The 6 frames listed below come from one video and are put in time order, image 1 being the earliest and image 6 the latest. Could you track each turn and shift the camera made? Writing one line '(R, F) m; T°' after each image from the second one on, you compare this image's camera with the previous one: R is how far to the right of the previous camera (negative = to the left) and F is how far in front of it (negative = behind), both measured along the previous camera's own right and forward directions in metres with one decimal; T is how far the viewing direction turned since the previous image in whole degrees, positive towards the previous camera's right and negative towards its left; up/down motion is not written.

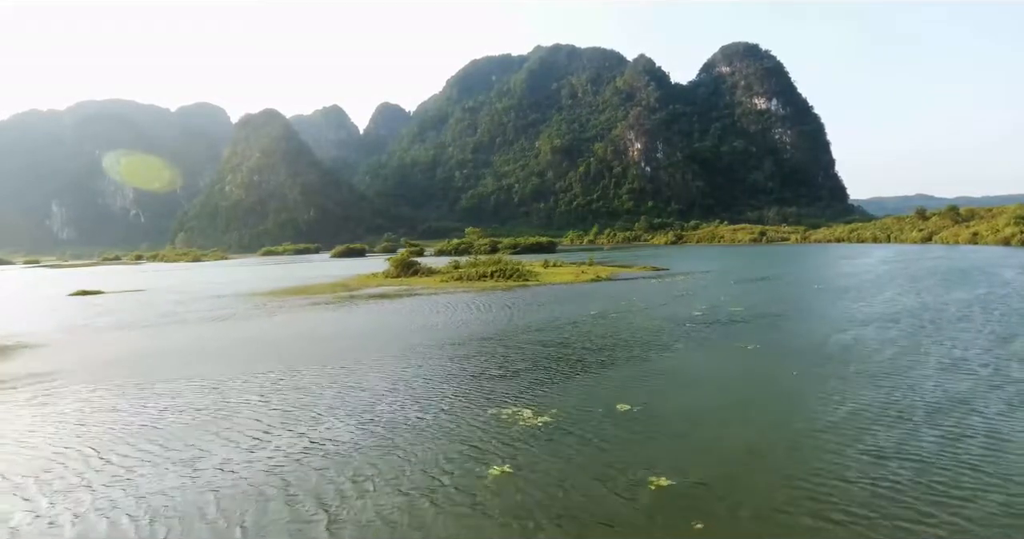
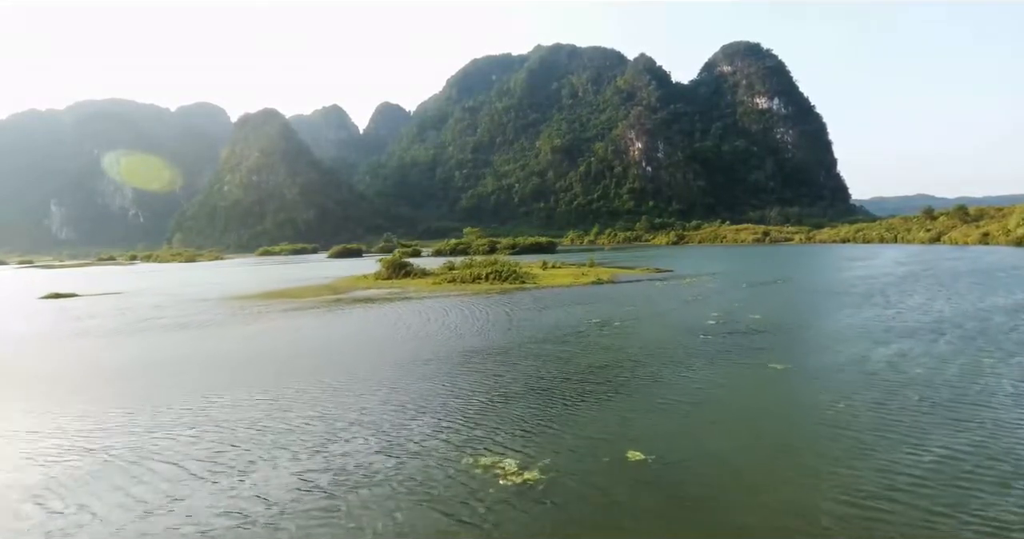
(+0.2, +2.1) m; 0°
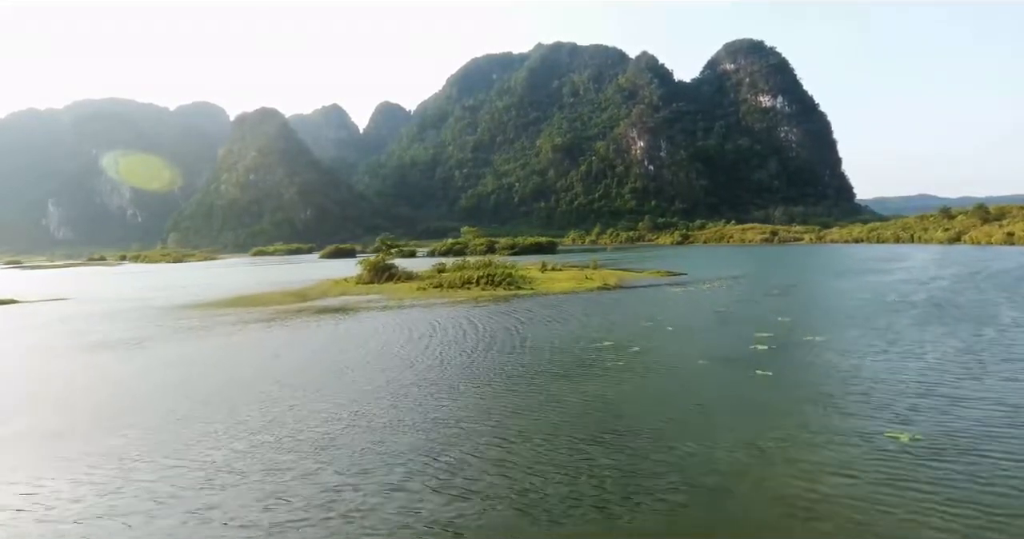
(+0.3, +4.6) m; 0°
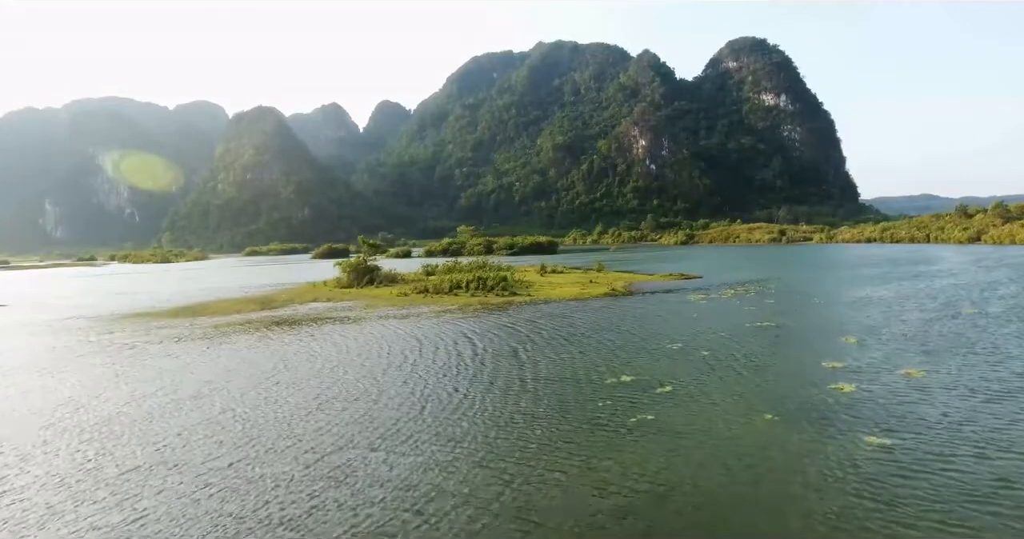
(+0.3, +4.2) m; 0°
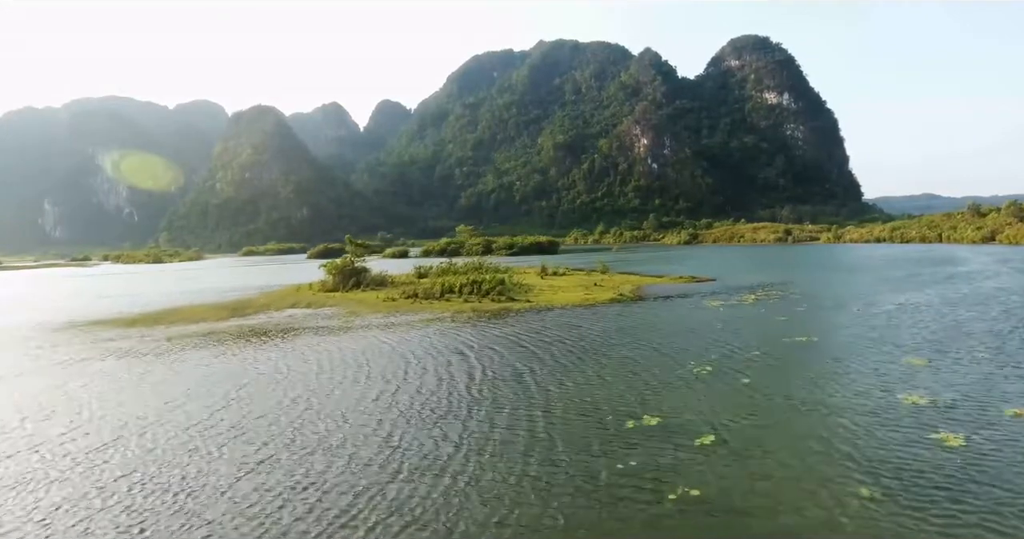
(+0.1, +2.7) m; 0°
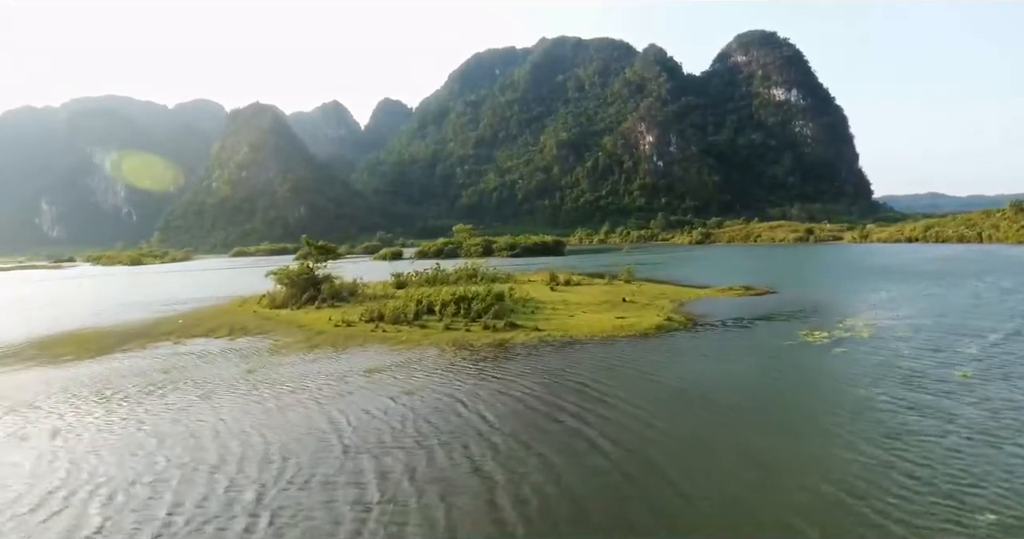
(0.0, +7.8) m; 0°
